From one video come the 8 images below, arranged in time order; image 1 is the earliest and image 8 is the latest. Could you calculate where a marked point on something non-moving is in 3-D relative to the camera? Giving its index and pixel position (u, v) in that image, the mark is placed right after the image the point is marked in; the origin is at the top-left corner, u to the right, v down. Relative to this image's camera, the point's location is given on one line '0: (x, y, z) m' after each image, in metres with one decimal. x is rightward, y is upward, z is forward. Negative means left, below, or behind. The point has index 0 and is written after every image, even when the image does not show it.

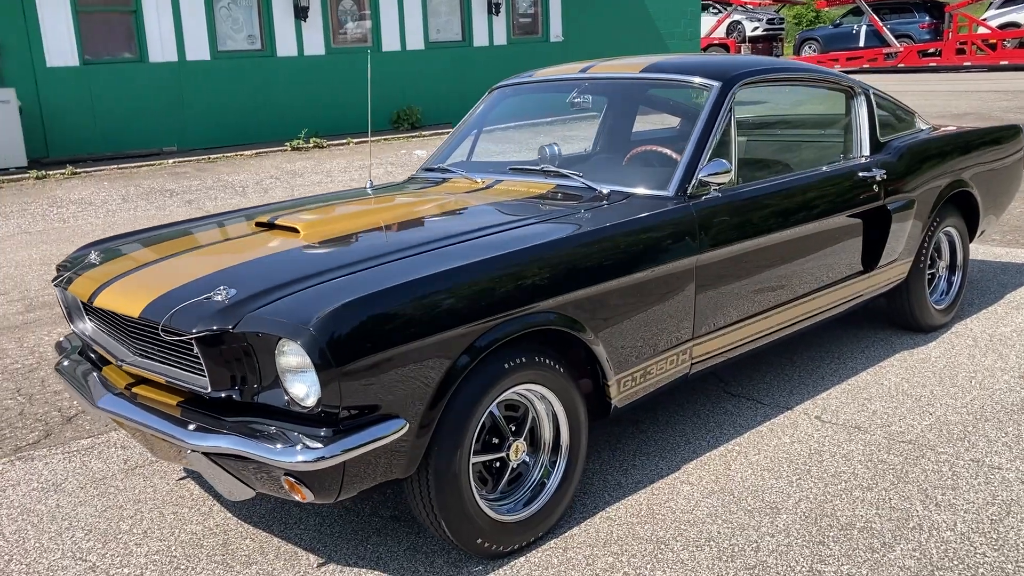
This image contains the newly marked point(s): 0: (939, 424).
0: (+1.7, -0.5, +3.9) m
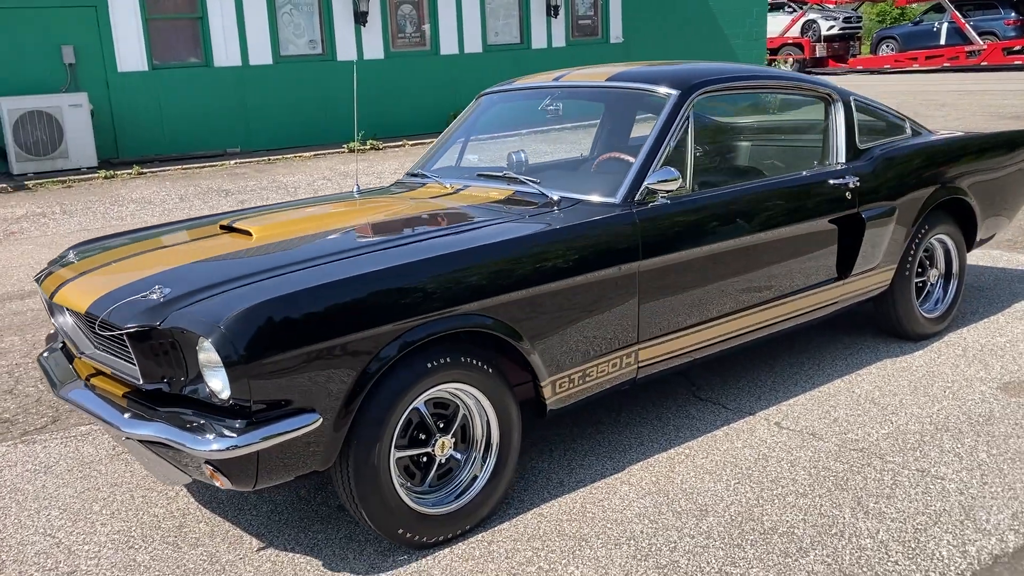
0: (+1.5, -0.6, +3.9) m
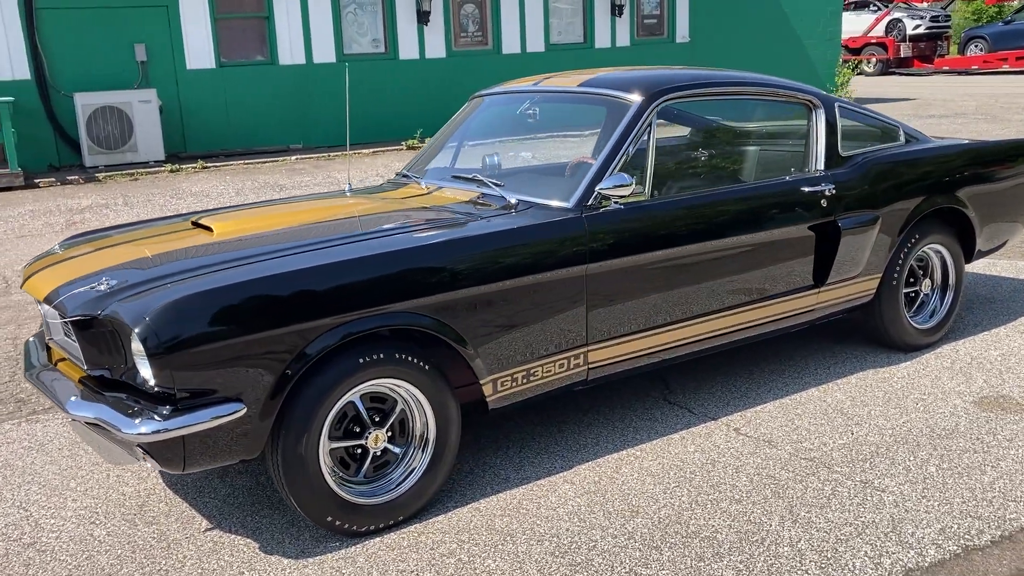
0: (+1.4, -0.6, +3.9) m
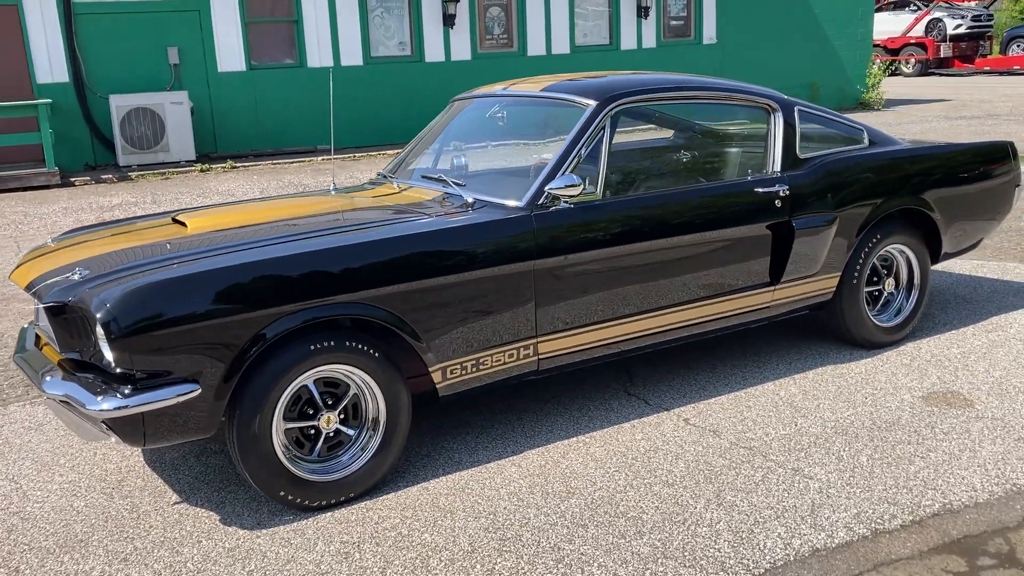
0: (+1.2, -0.6, +4.0) m
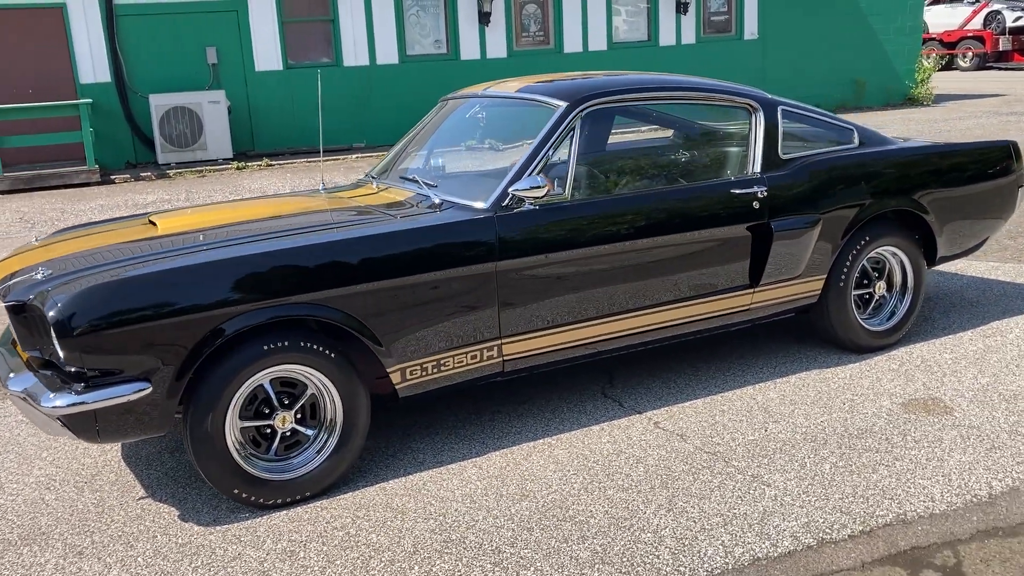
0: (+1.0, -0.6, +4.0) m
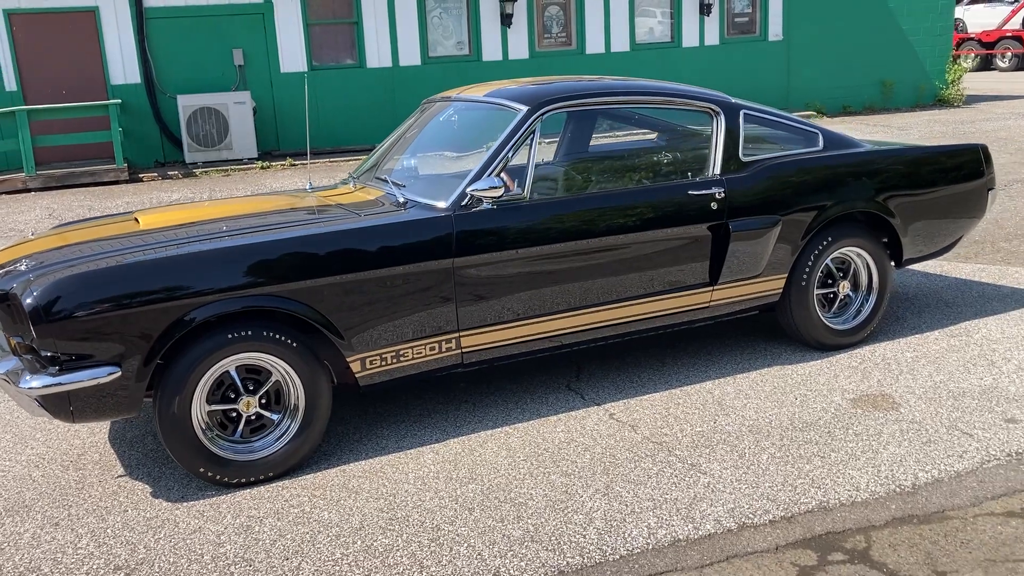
0: (+0.8, -0.6, +4.1) m
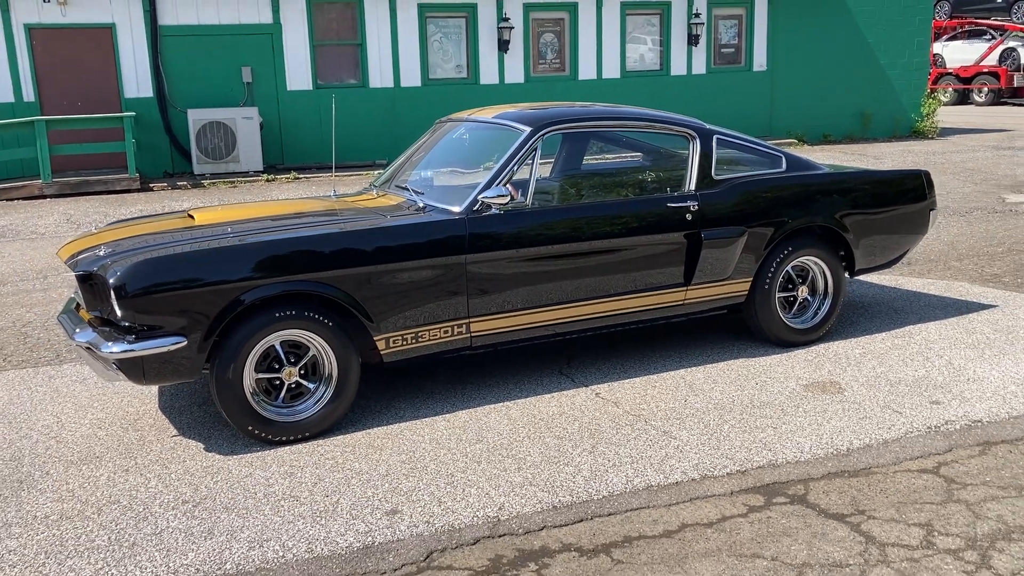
0: (+0.8, -0.6, +4.8) m
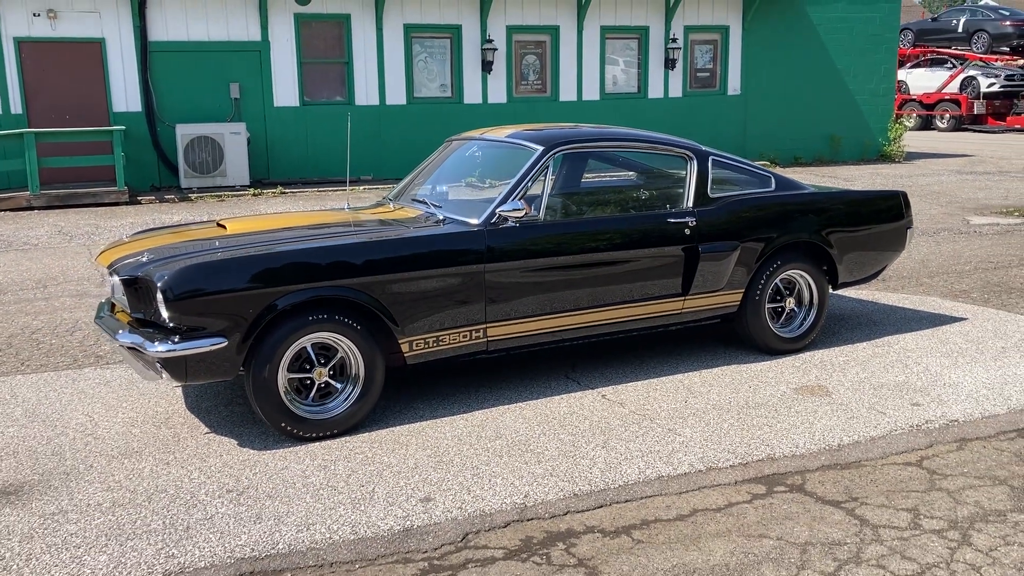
0: (+0.9, -0.6, +5.2) m
